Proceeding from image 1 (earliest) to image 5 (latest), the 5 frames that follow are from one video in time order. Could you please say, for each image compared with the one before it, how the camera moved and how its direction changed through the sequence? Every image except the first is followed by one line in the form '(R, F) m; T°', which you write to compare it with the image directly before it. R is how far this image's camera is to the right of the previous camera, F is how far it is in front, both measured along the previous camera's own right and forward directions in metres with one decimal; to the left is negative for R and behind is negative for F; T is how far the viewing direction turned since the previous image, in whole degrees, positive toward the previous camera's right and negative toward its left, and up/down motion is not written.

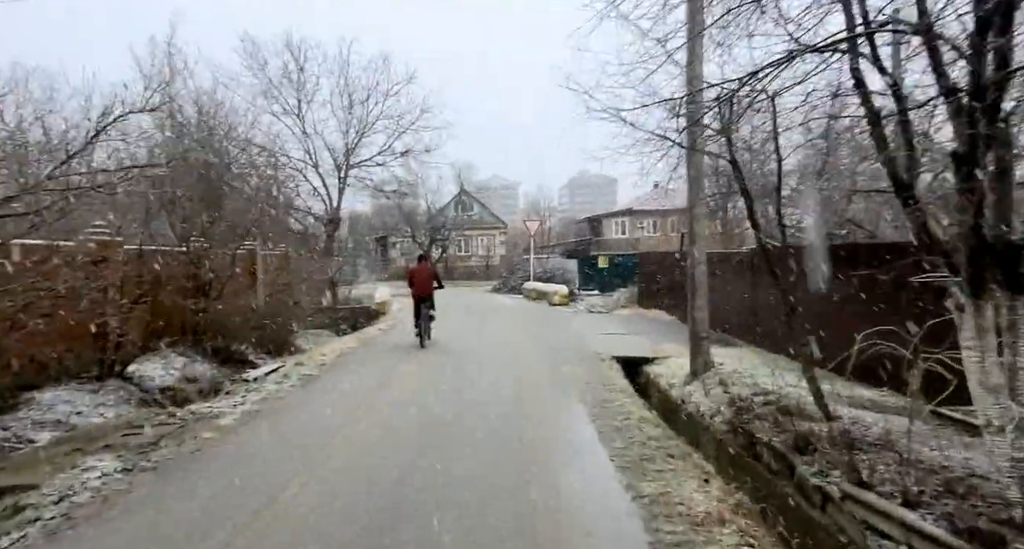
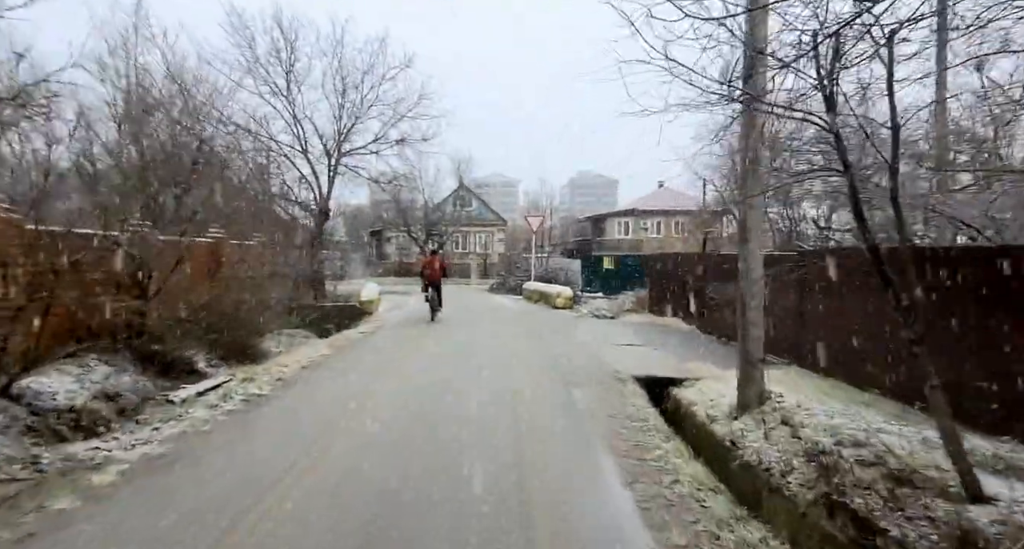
(-0.1, +1.6) m; 0°
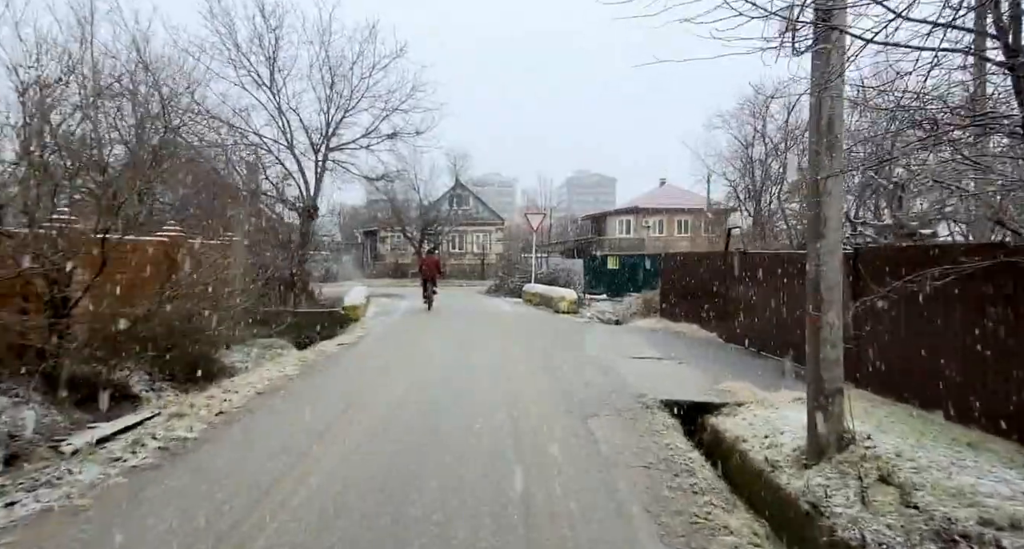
(0.0, +1.4) m; 0°
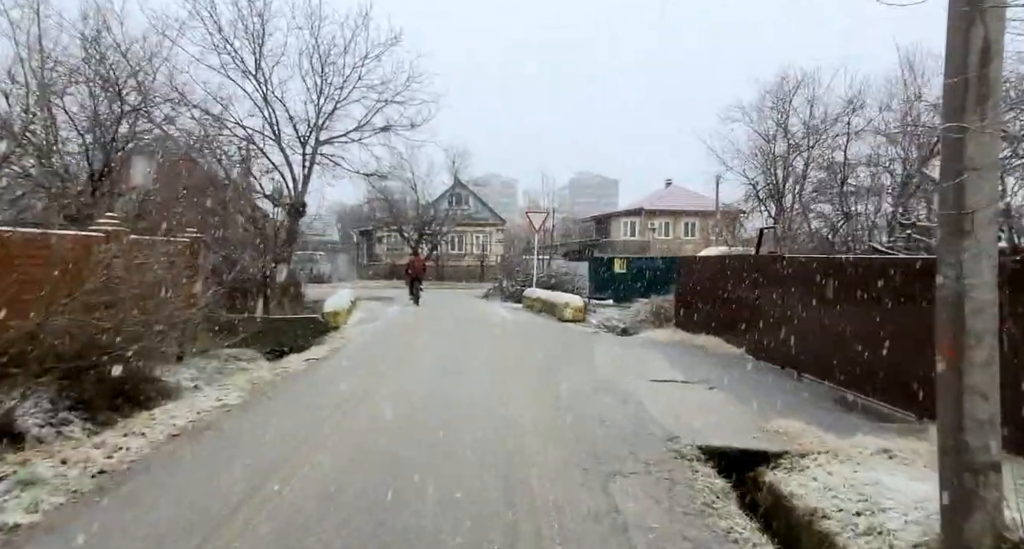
(0.0, +1.5) m; 0°
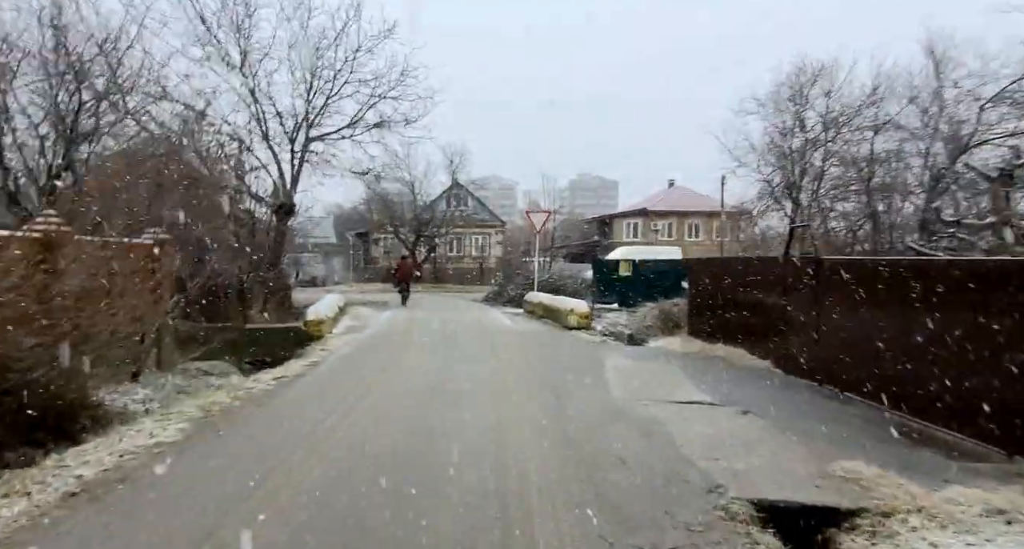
(0.0, +1.1) m; 0°
